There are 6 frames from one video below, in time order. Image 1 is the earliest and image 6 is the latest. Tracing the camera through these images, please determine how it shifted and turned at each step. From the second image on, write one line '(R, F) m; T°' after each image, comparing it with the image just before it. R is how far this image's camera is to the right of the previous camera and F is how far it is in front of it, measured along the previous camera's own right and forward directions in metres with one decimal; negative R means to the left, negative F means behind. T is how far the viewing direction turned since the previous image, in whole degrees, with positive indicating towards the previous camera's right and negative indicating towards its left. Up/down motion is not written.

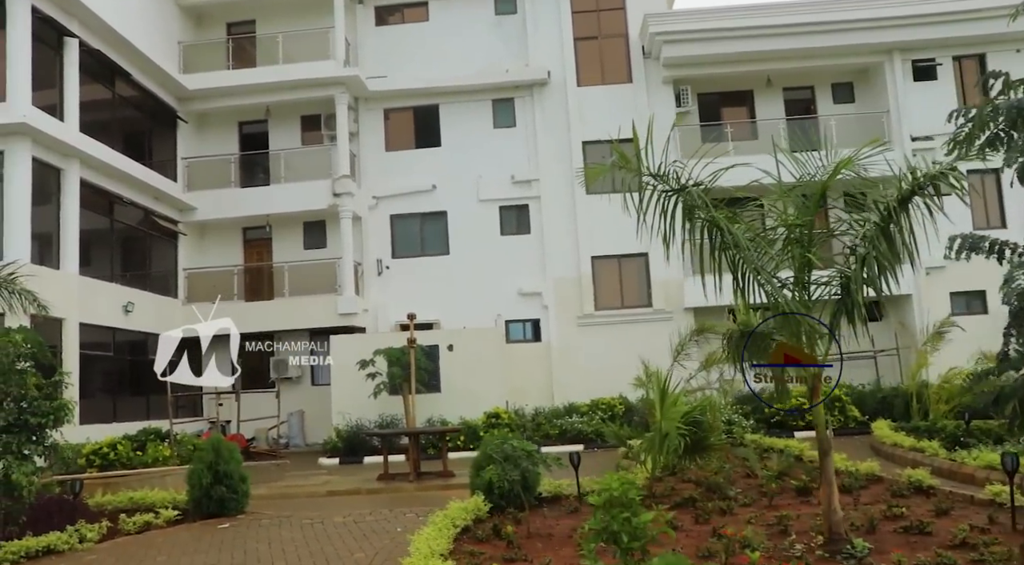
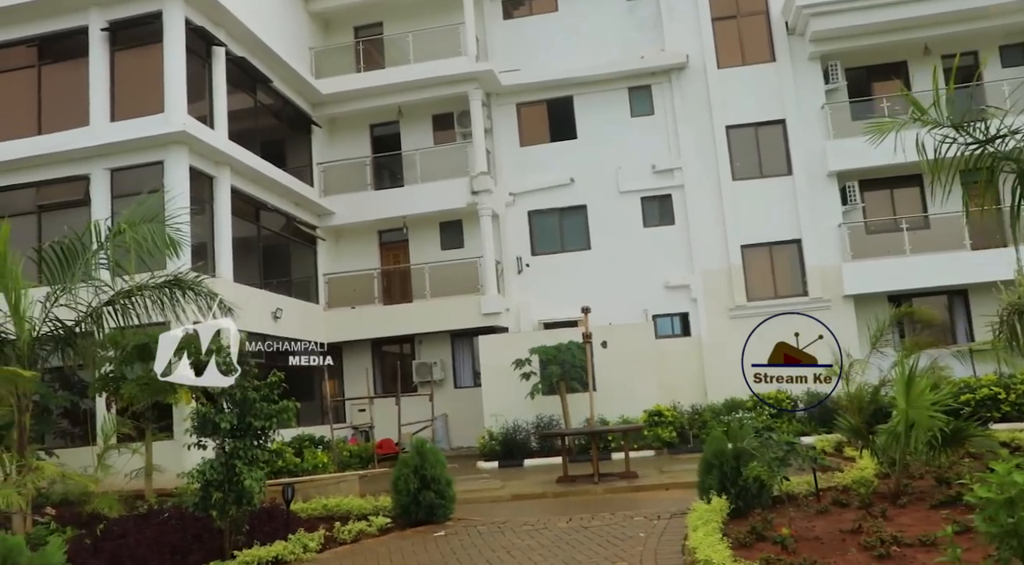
(-1.7, +0.6) m; -5°
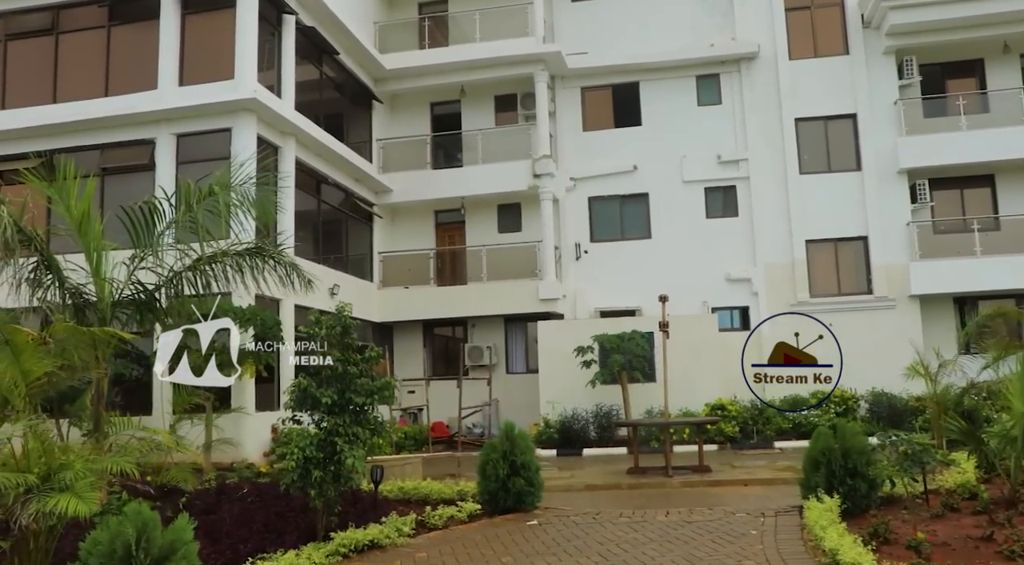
(-1.0, +0.3) m; -1°
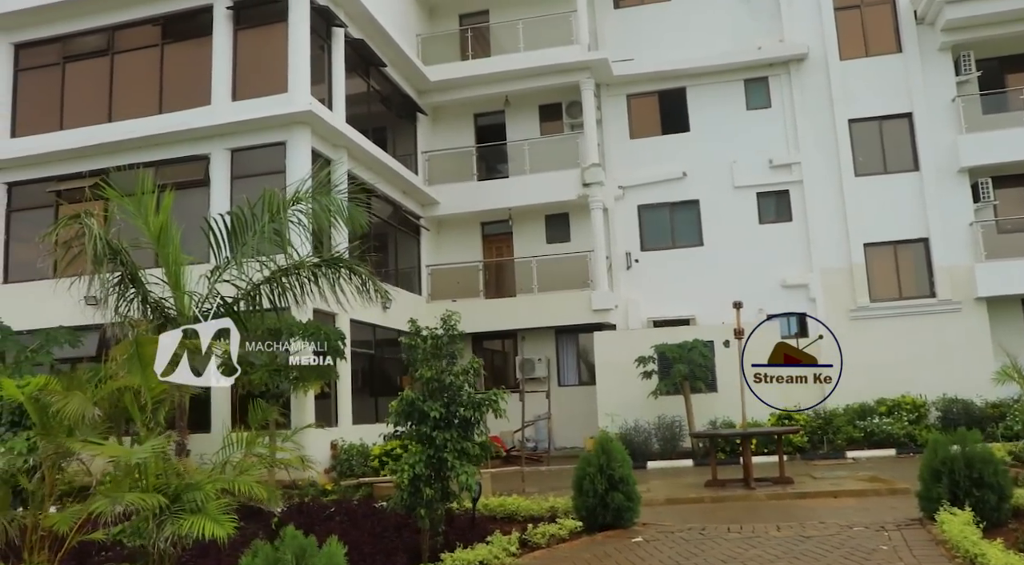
(-0.9, +0.3) m; -1°
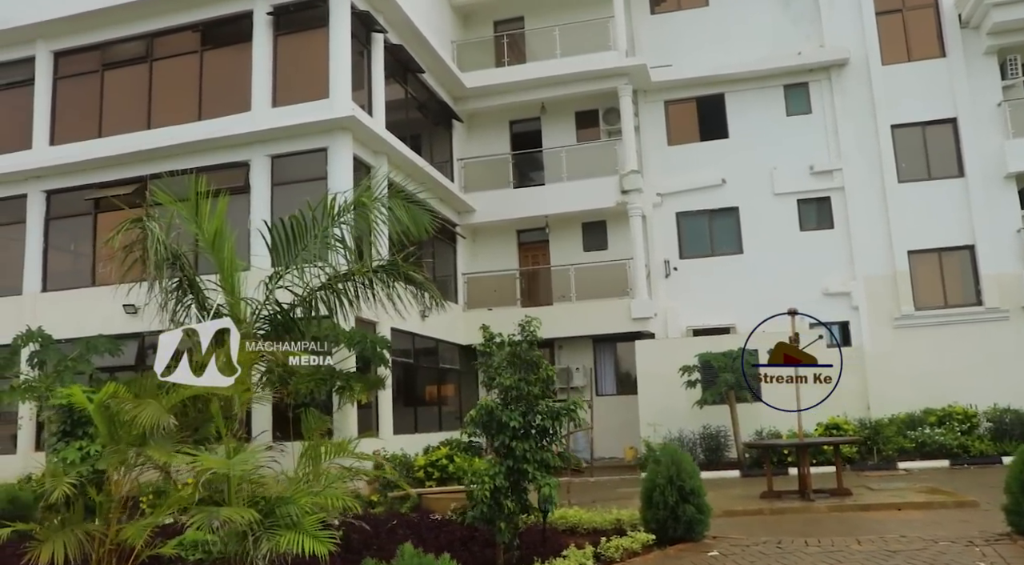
(-0.6, +0.2) m; -1°
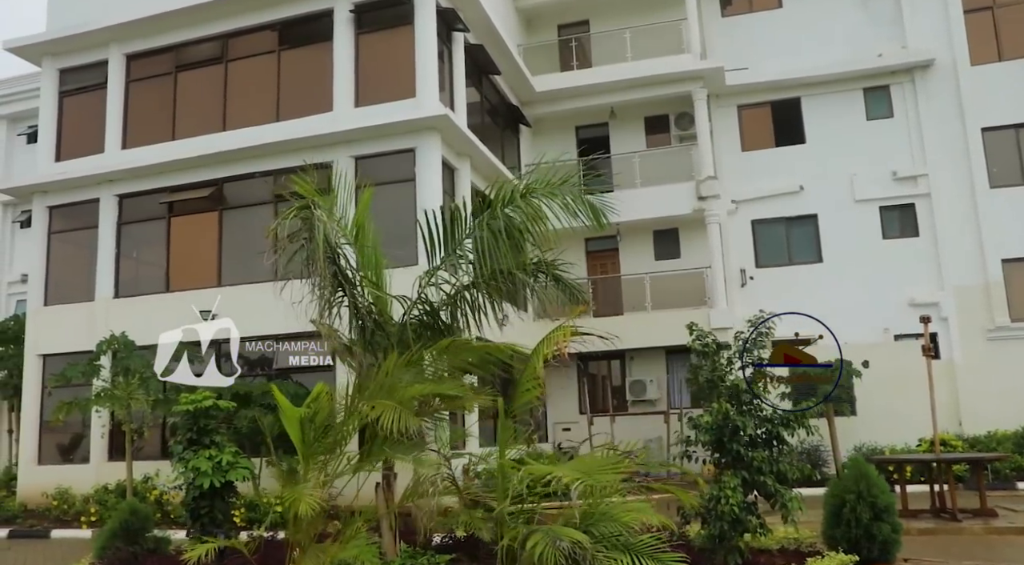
(-1.9, +0.7) m; +1°
